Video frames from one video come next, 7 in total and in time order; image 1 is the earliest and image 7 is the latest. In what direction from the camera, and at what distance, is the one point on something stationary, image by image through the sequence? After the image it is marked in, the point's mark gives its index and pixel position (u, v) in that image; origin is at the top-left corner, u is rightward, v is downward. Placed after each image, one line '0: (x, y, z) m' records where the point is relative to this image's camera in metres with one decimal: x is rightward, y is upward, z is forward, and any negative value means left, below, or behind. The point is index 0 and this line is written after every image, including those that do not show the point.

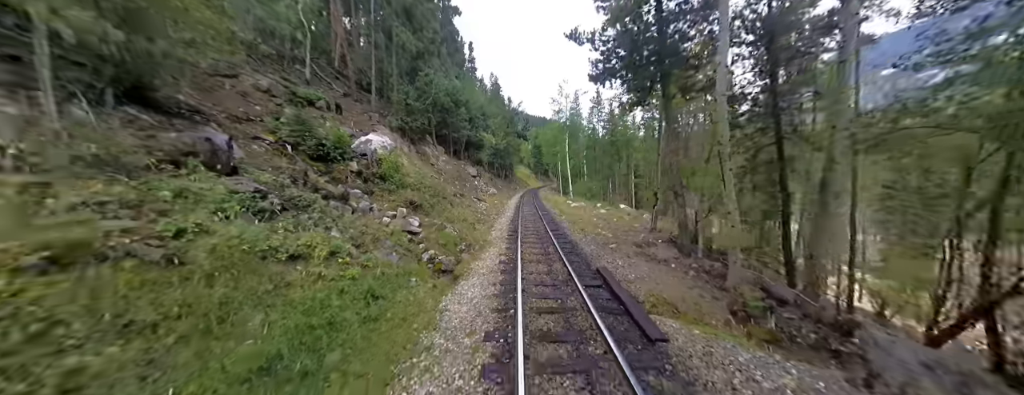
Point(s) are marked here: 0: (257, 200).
0: (-5.5, -0.1, +5.7) m
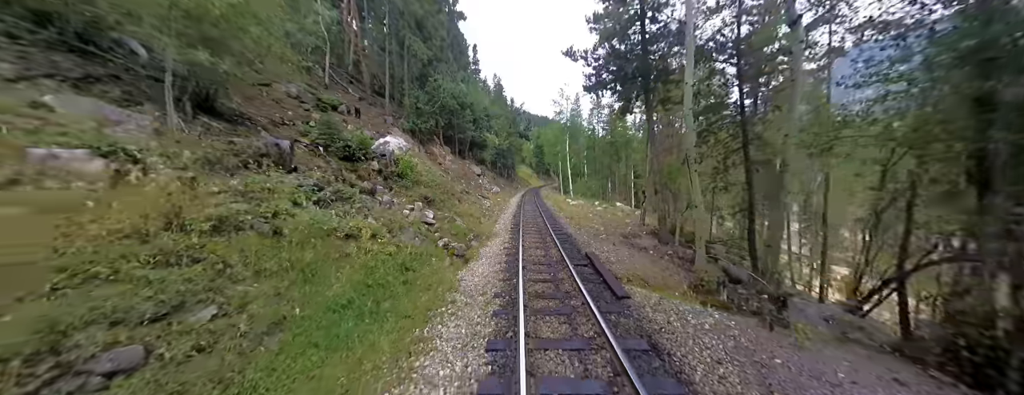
0: (-5.4, +0.1, +7.1) m
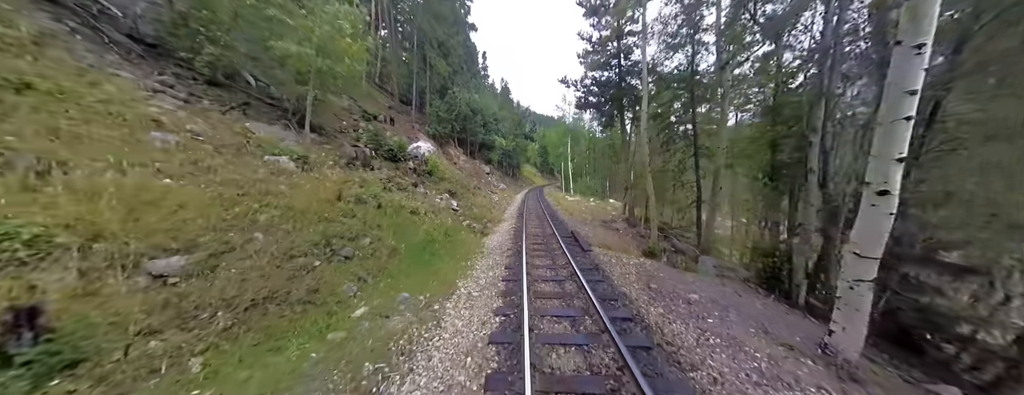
0: (-5.1, +0.6, +10.6) m
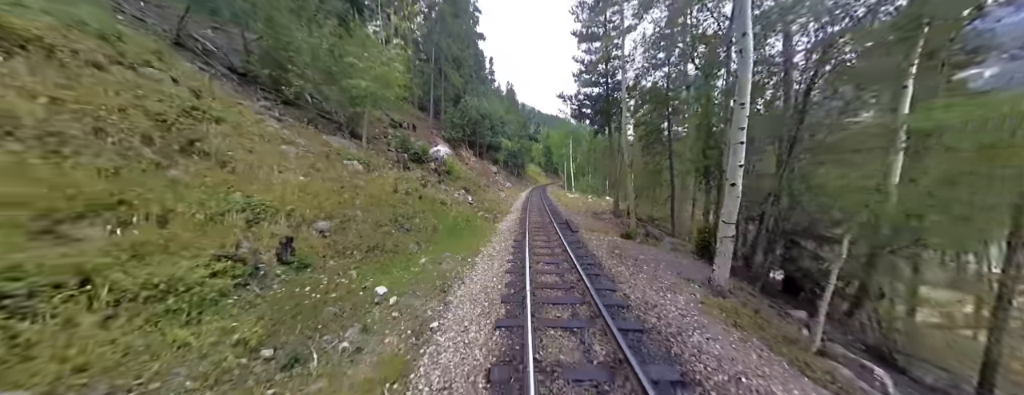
0: (-4.8, +0.8, +13.5) m
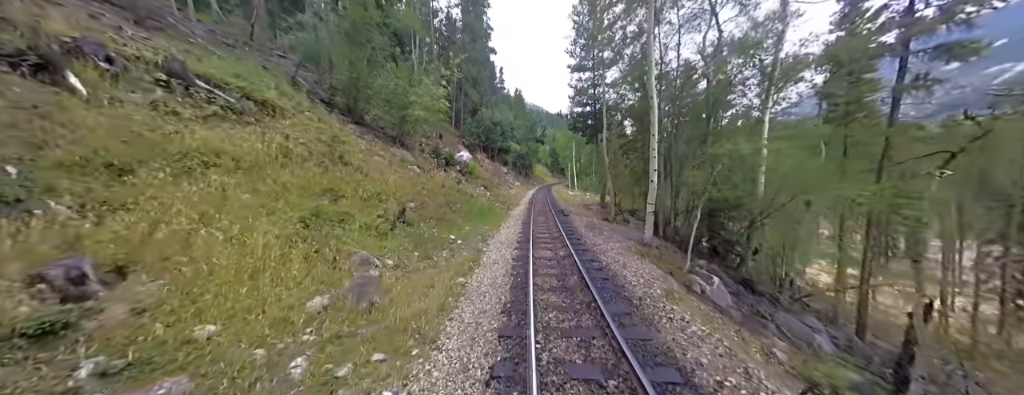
0: (-4.1, +1.2, +18.6) m
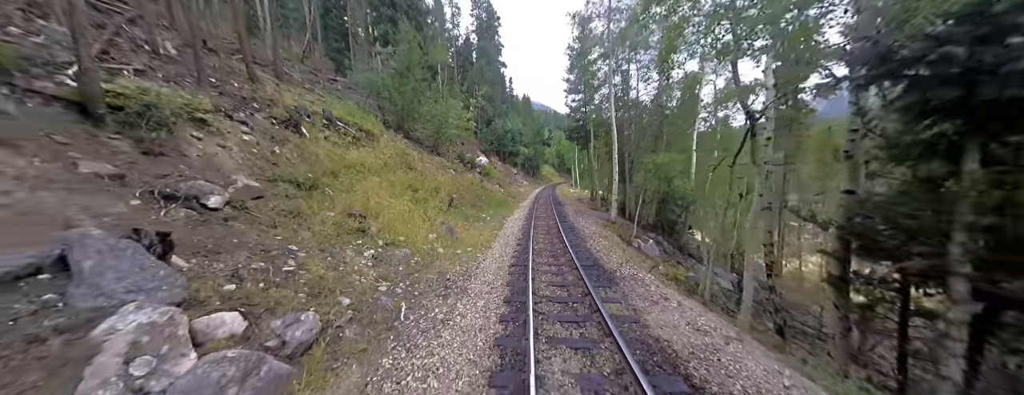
0: (-3.2, +1.7, +24.7) m
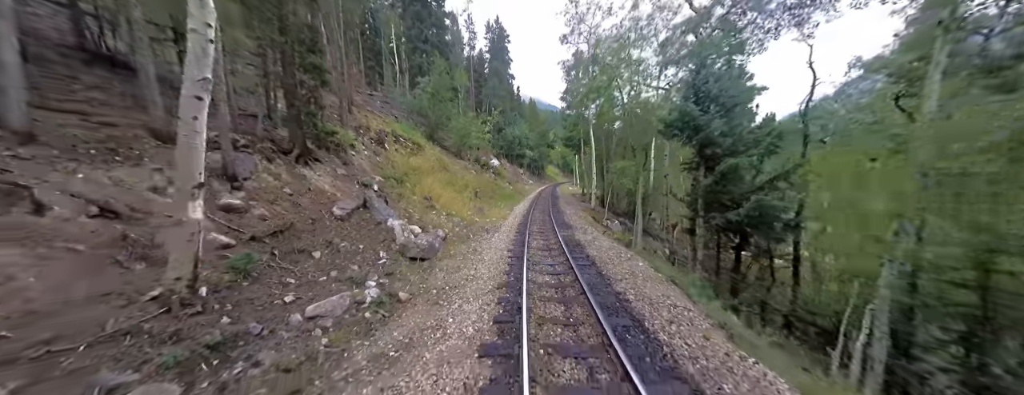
0: (-2.4, +2.3, +31.8) m
